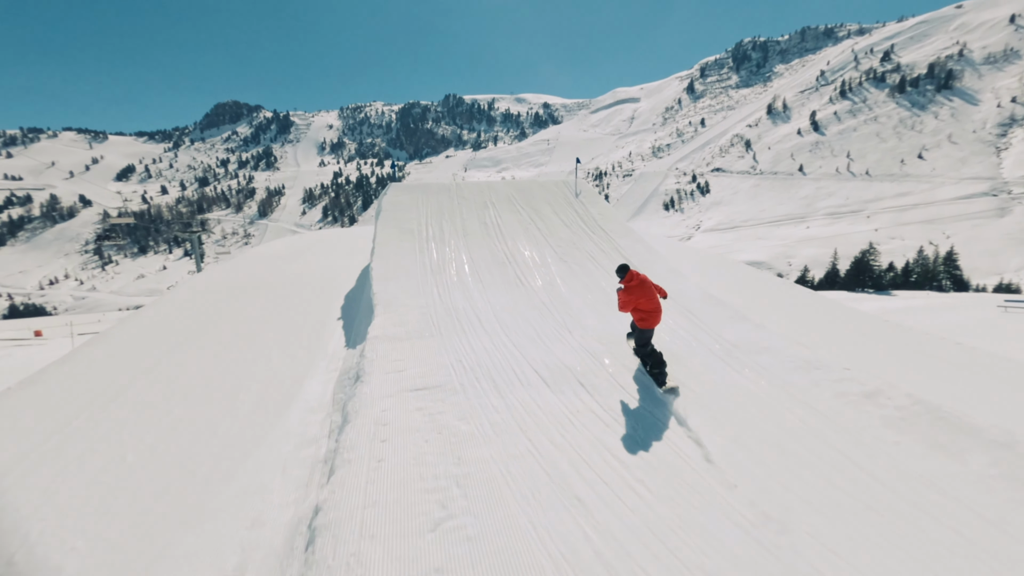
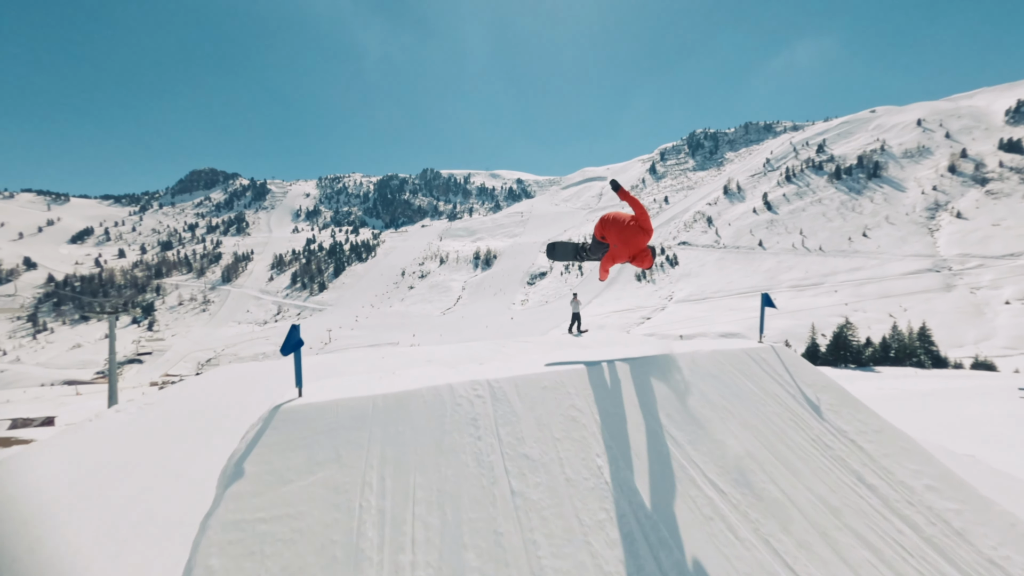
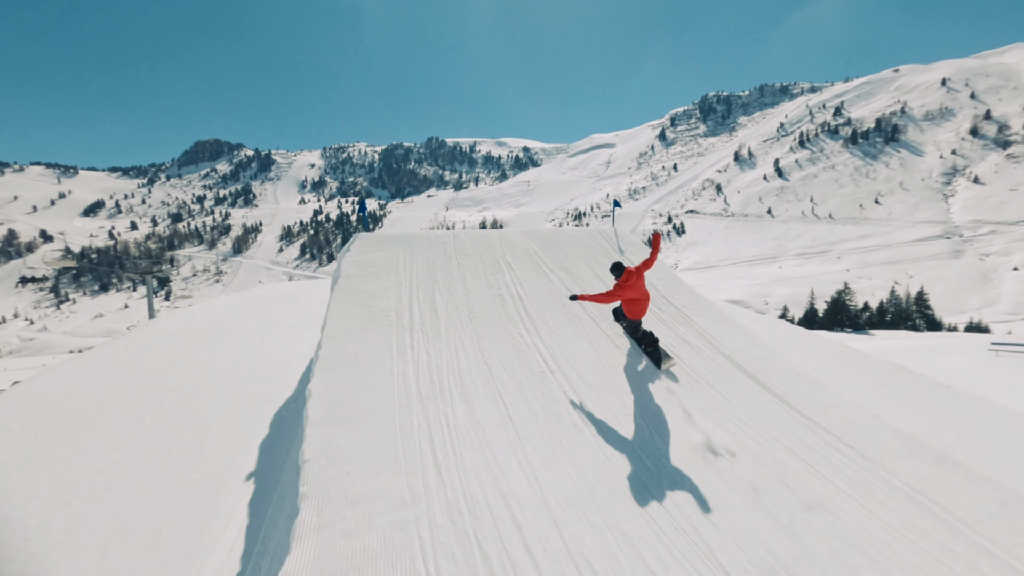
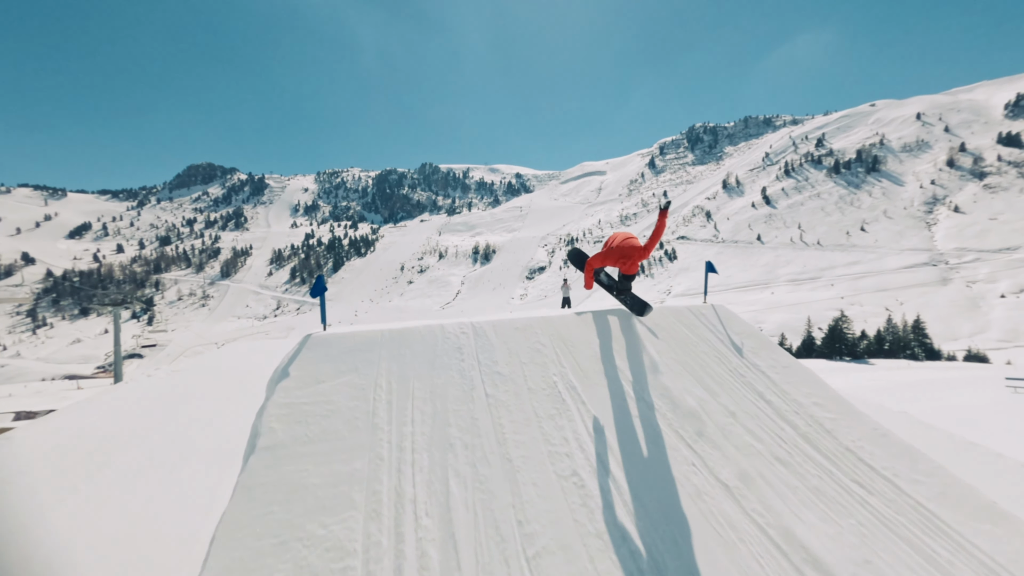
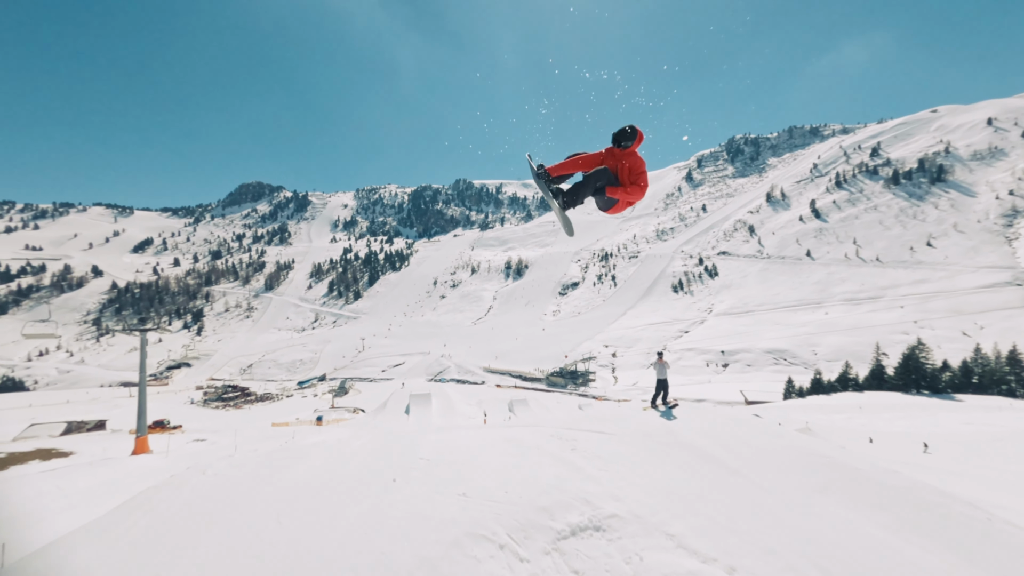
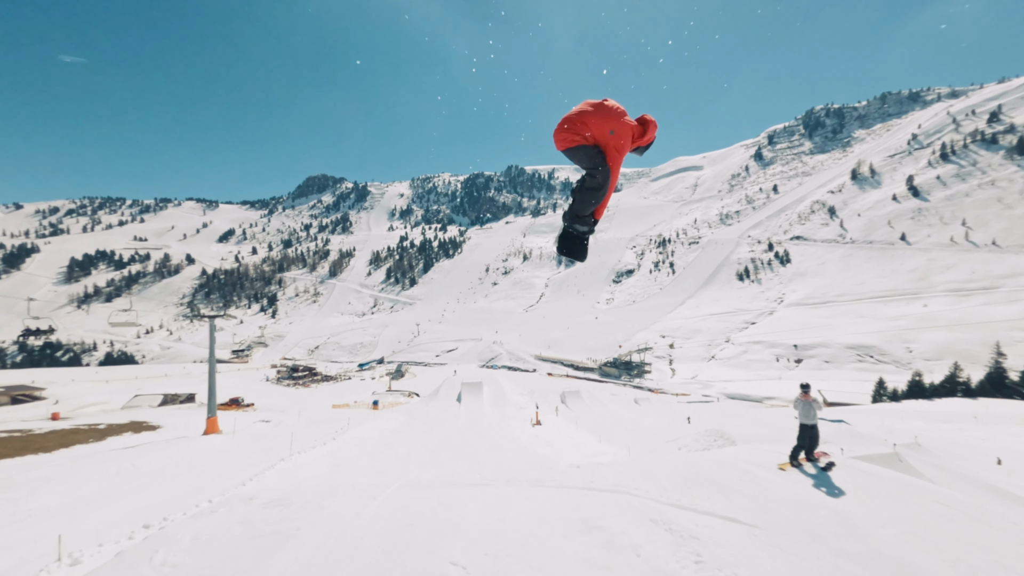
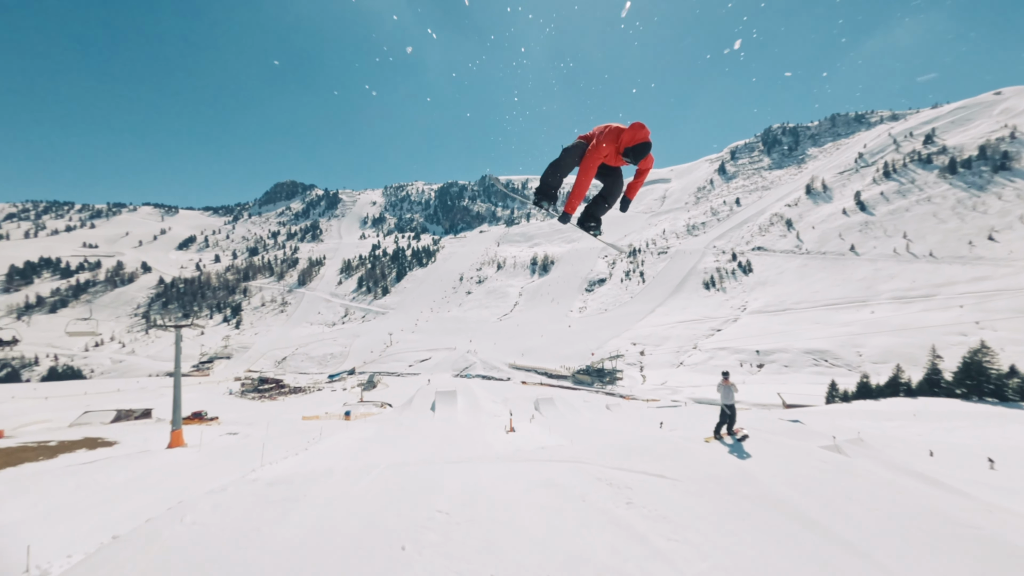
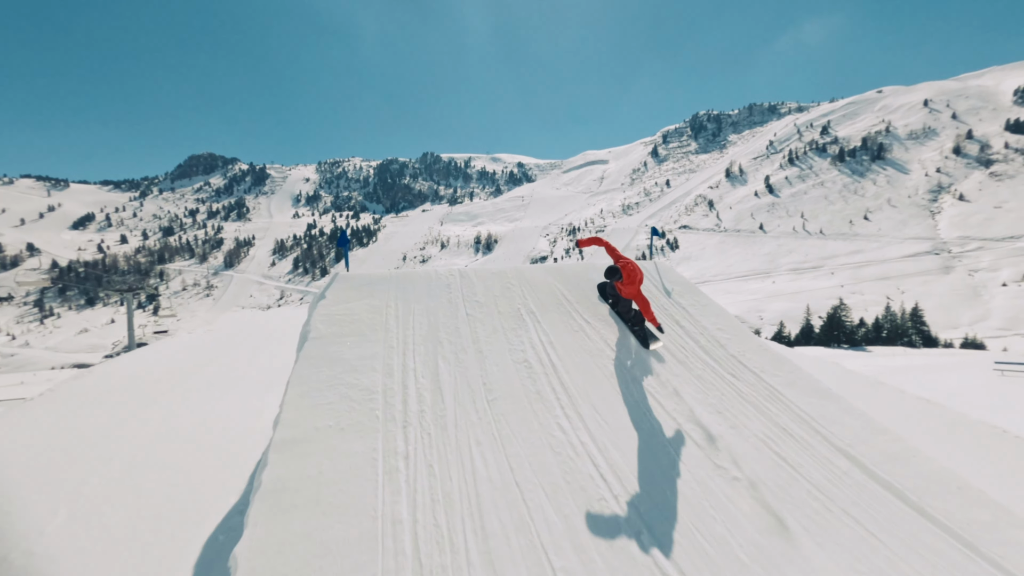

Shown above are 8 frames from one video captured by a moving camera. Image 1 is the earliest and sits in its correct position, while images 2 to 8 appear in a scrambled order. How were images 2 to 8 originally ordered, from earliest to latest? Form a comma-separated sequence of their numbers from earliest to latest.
3, 8, 4, 2, 5, 7, 6
